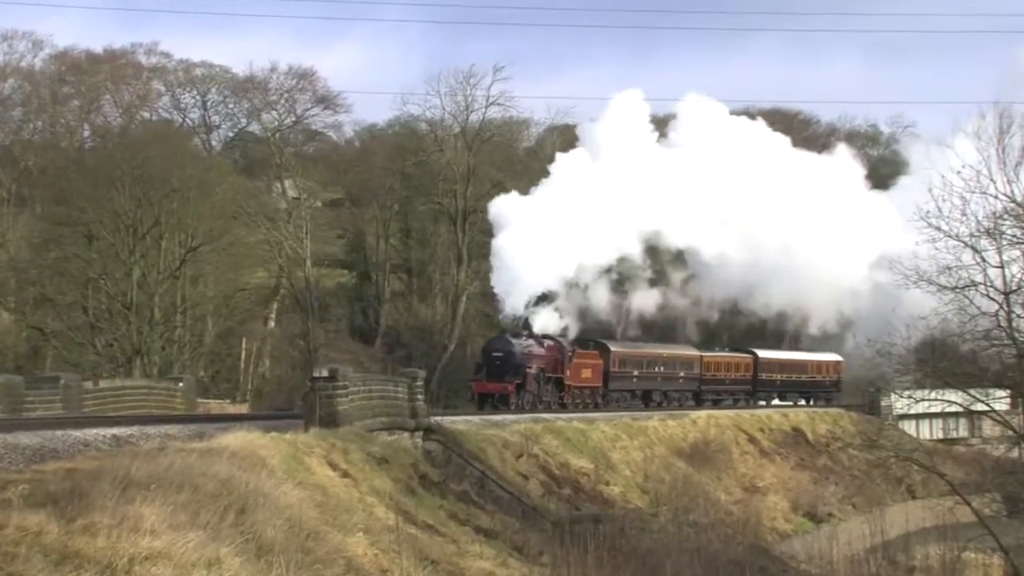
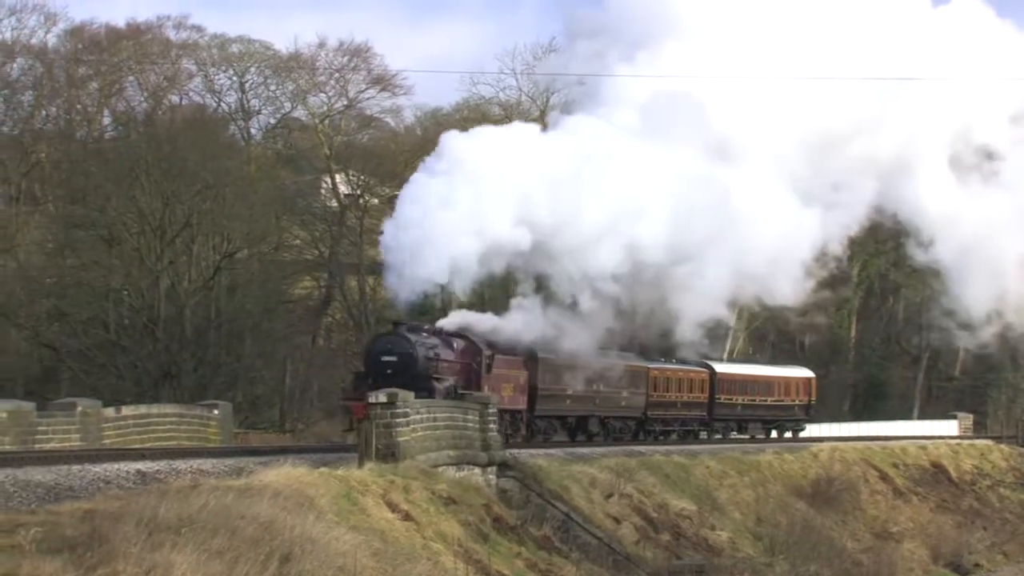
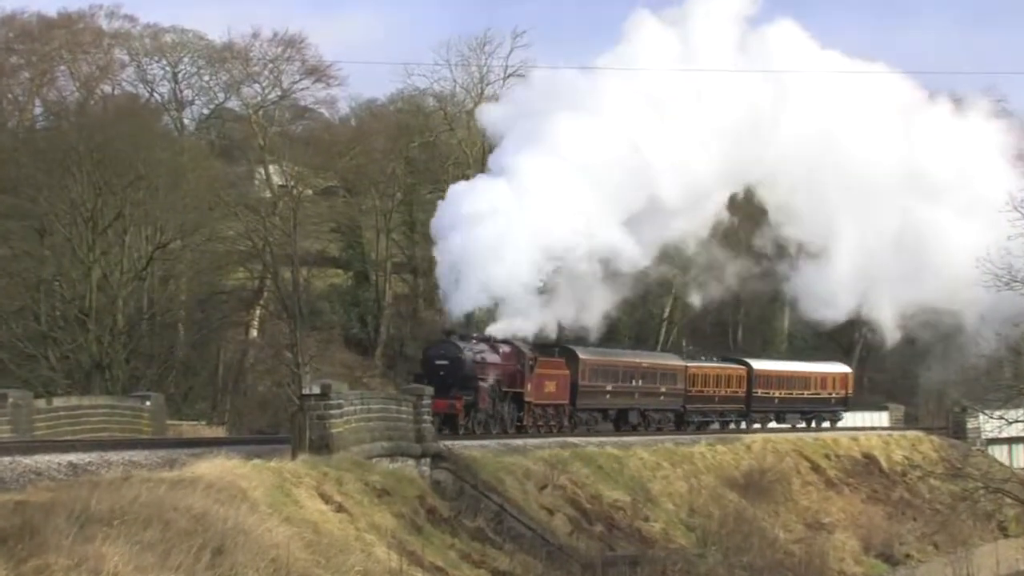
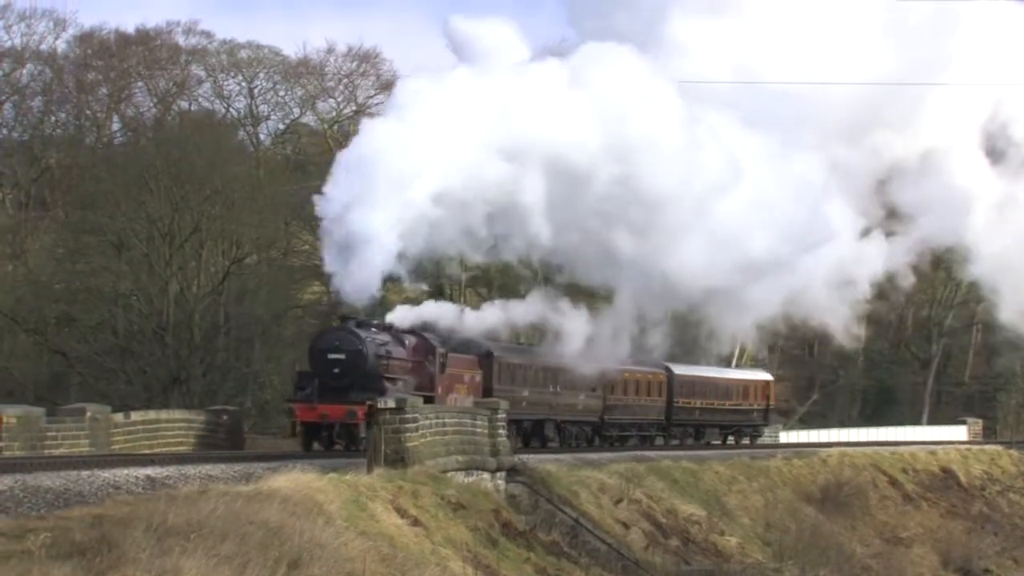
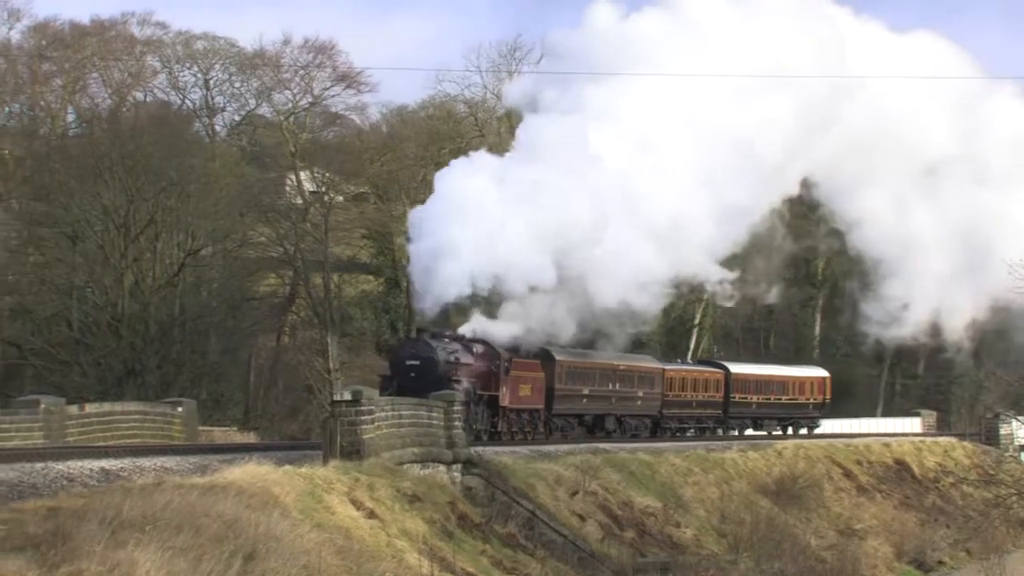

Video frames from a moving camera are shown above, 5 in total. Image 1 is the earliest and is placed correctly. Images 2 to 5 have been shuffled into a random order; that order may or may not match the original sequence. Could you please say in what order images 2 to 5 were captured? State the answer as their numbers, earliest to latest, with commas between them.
3, 5, 2, 4
